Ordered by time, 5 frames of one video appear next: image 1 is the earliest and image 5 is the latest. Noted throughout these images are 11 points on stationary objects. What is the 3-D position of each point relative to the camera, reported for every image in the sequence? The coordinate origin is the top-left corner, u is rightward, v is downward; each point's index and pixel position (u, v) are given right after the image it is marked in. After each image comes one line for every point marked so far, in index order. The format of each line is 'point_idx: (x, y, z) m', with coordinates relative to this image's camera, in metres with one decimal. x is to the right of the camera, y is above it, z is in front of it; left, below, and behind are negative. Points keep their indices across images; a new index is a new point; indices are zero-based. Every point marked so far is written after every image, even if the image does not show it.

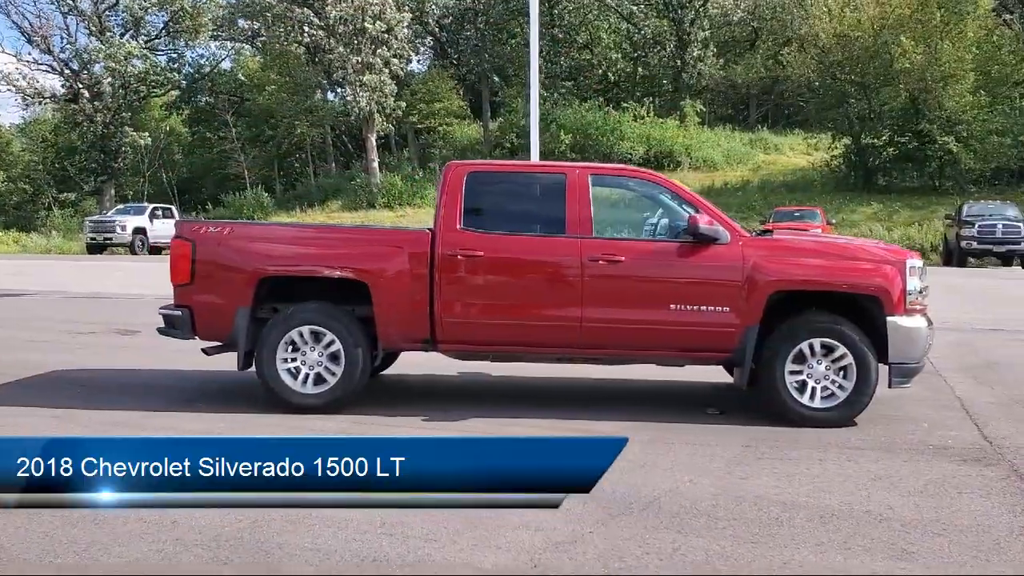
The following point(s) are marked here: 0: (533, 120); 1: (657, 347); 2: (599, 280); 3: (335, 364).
0: (+0.4, +2.9, +17.5) m
1: (+1.0, -0.4, +7.2) m
2: (+0.6, +0.1, +7.1) m
3: (-1.3, -0.6, +7.2) m
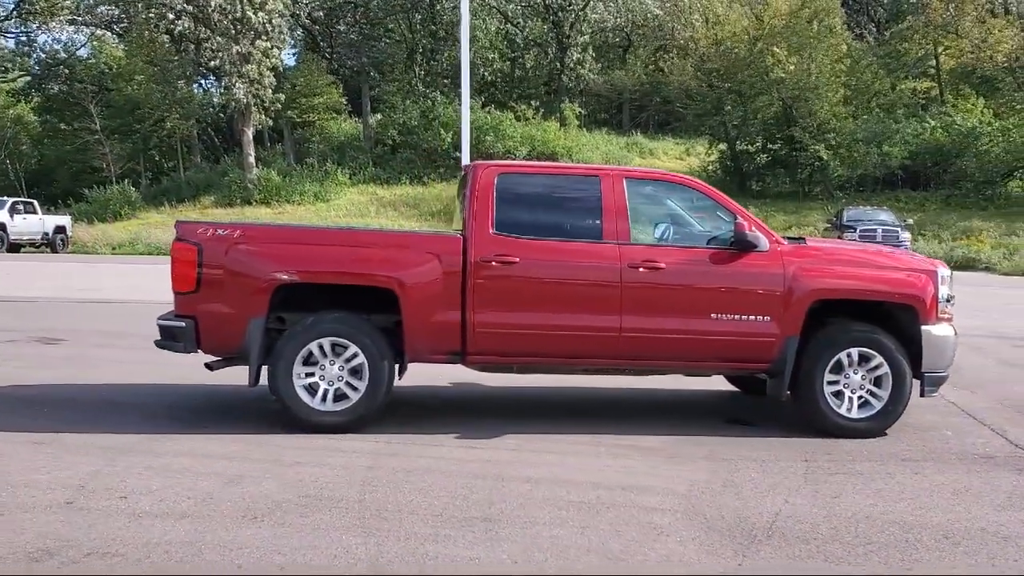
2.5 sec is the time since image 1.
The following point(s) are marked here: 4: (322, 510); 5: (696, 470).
0: (-0.8, +2.8, +17.1) m
1: (+1.2, -0.5, +7.0) m
2: (+0.9, 0.0, +6.8) m
3: (-1.0, -0.6, +6.7) m
4: (-0.9, -1.1, +4.8) m
5: (+1.1, -1.1, +5.9) m
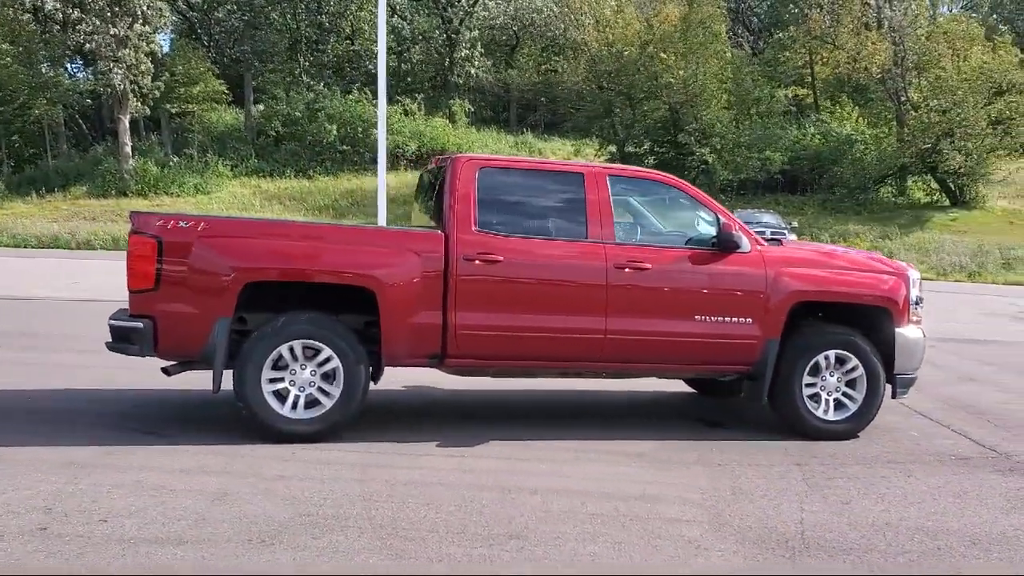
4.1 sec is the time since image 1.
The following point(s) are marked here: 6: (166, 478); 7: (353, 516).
0: (-2.2, +2.9, +16.6) m
1: (+1.1, -0.5, +6.8) m
2: (+0.7, 0.0, +6.6) m
3: (-1.1, -0.6, +6.2) m
4: (-0.8, -1.1, +4.4) m
5: (+1.1, -1.1, +5.7) m
6: (-1.8, -1.0, +5.2) m
7: (-0.7, -1.1, +4.7) m
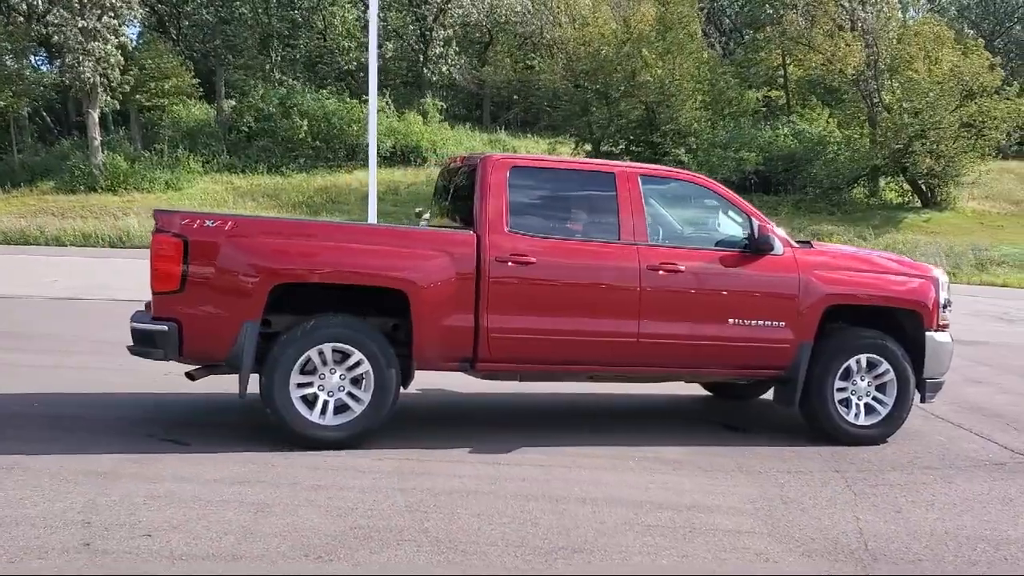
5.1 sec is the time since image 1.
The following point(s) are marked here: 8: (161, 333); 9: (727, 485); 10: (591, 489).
0: (-2.3, +2.9, +16.3) m
1: (+1.3, -0.5, +6.7) m
2: (+0.9, 0.0, +6.5) m
3: (-0.9, -0.6, +6.0) m
4: (-0.5, -1.1, +4.2) m
5: (+1.3, -1.1, +5.6) m
6: (-1.6, -1.0, +5.0) m
7: (-0.5, -1.1, +4.5) m
8: (-2.0, -0.3, +5.7) m
9: (+1.2, -1.1, +5.6) m
10: (+0.4, -1.1, +5.3) m
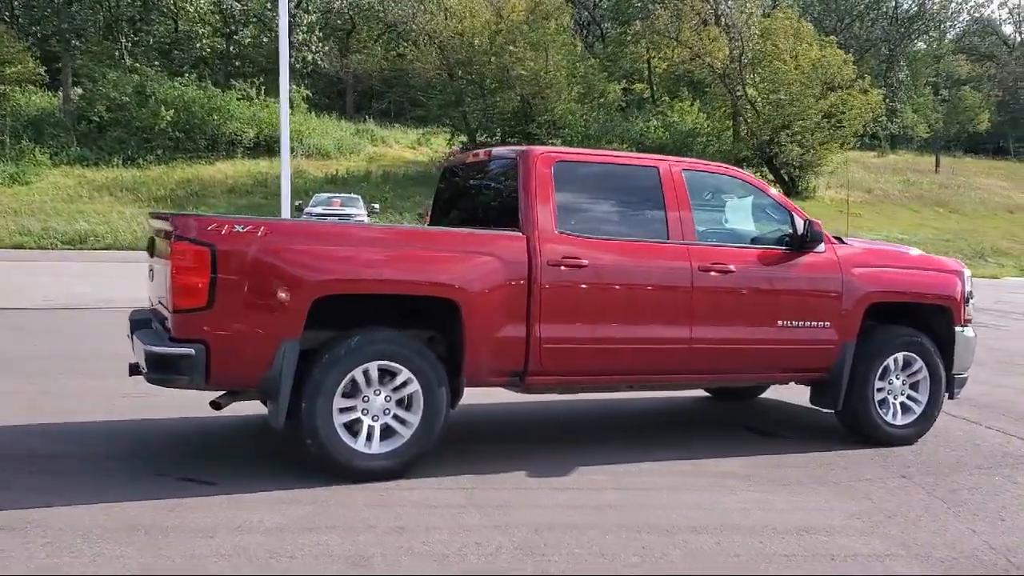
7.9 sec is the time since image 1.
0: (-3.6, +2.9, +15.3) m
1: (+1.5, -0.5, +6.3) m
2: (+1.2, 0.0, +6.1) m
3: (-0.6, -0.7, +5.4) m
4: (+0.1, -1.2, +3.7) m
5: (+1.7, -1.1, +5.3) m
6: (-1.0, -1.1, +4.2) m
7: (+0.1, -1.1, +3.9) m
8: (-1.6, -0.3, +4.9) m
9: (+1.6, -1.1, +5.2) m
10: (+0.9, -1.1, +4.9) m
